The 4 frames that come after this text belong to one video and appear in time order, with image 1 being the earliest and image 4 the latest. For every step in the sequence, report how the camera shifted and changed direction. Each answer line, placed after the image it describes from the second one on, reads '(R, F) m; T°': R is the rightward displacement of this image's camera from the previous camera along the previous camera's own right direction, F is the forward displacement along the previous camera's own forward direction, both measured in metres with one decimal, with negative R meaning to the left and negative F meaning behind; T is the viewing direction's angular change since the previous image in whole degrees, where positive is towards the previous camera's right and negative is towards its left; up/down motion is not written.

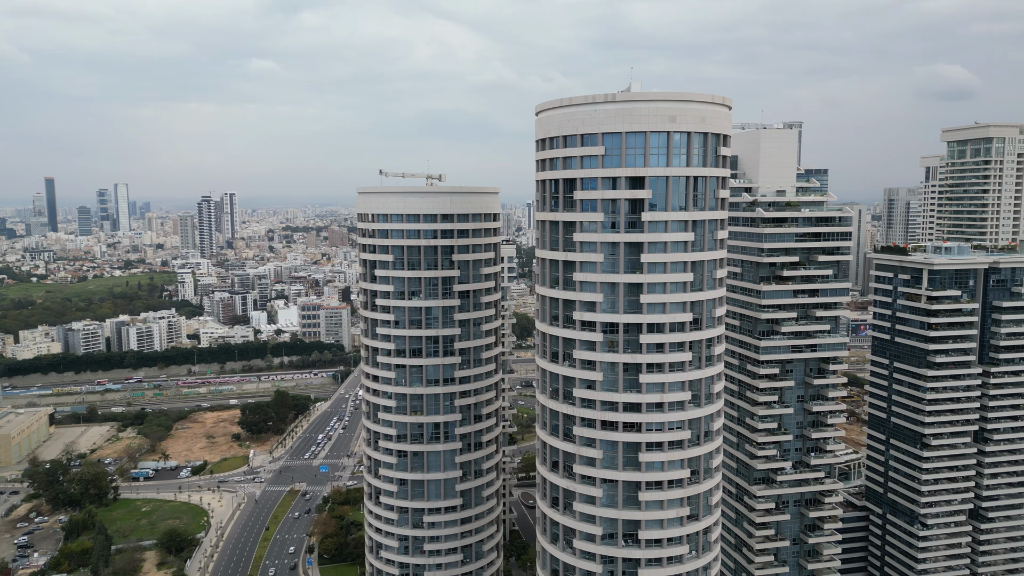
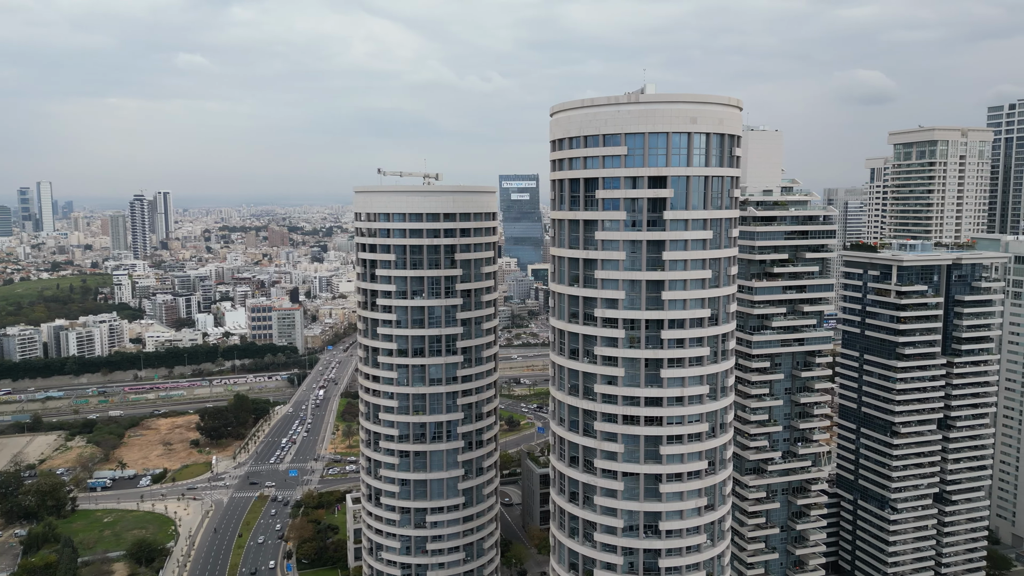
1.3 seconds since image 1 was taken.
(-4.8, -0.2) m; +5°
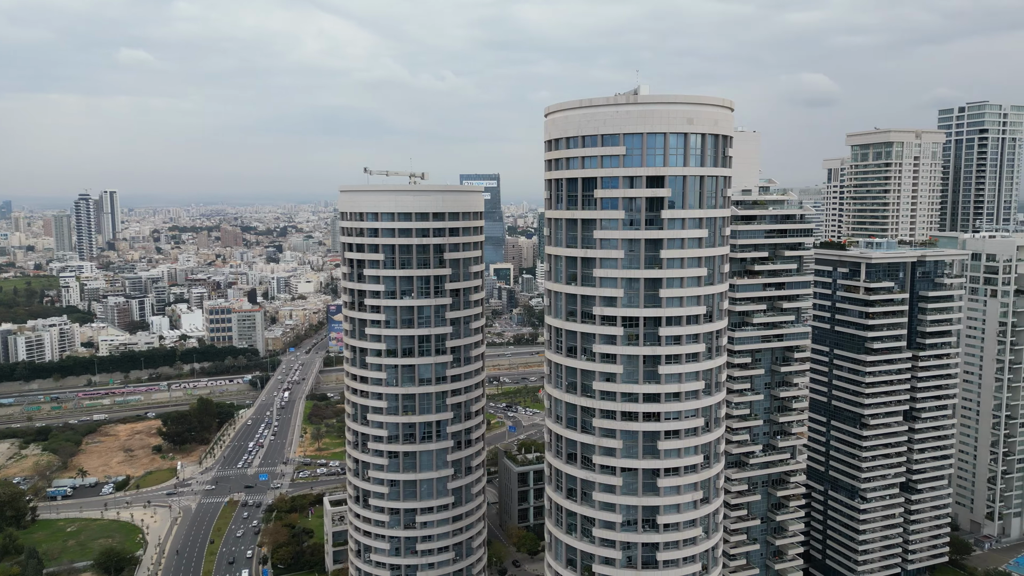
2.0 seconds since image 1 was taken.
(-2.6, -0.1) m; +3°
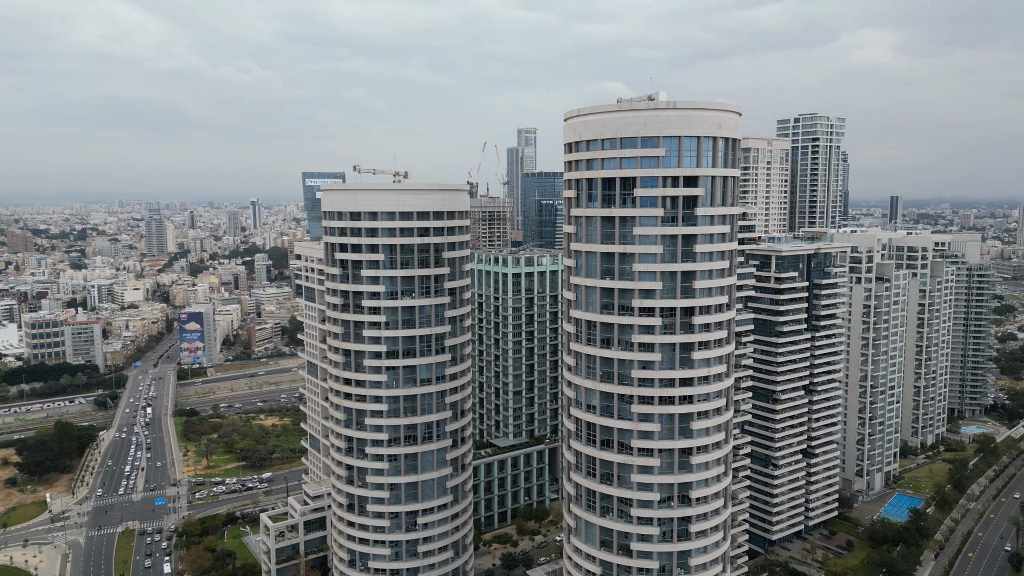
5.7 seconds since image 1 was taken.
(-13.6, +0.4) m; +14°
